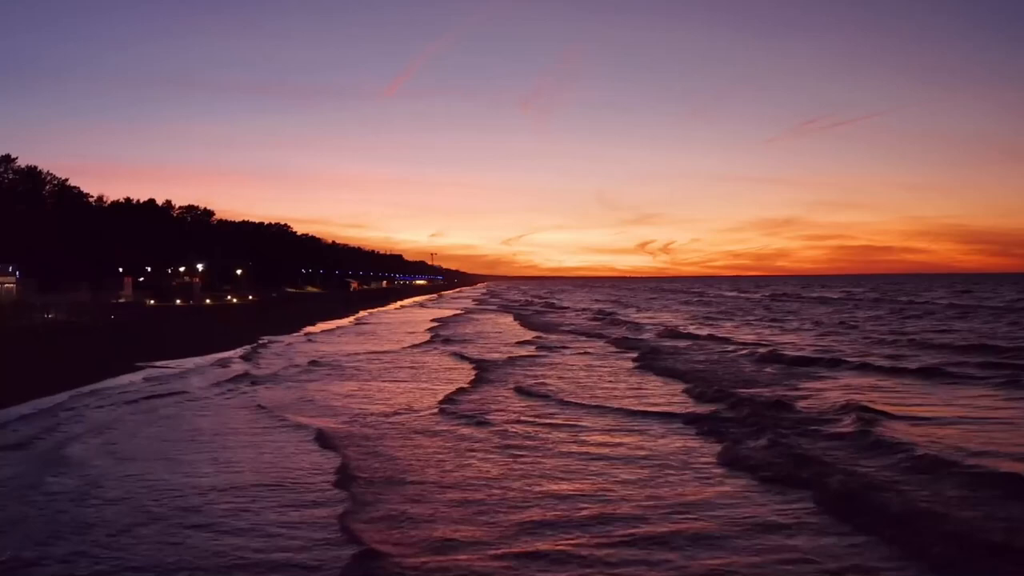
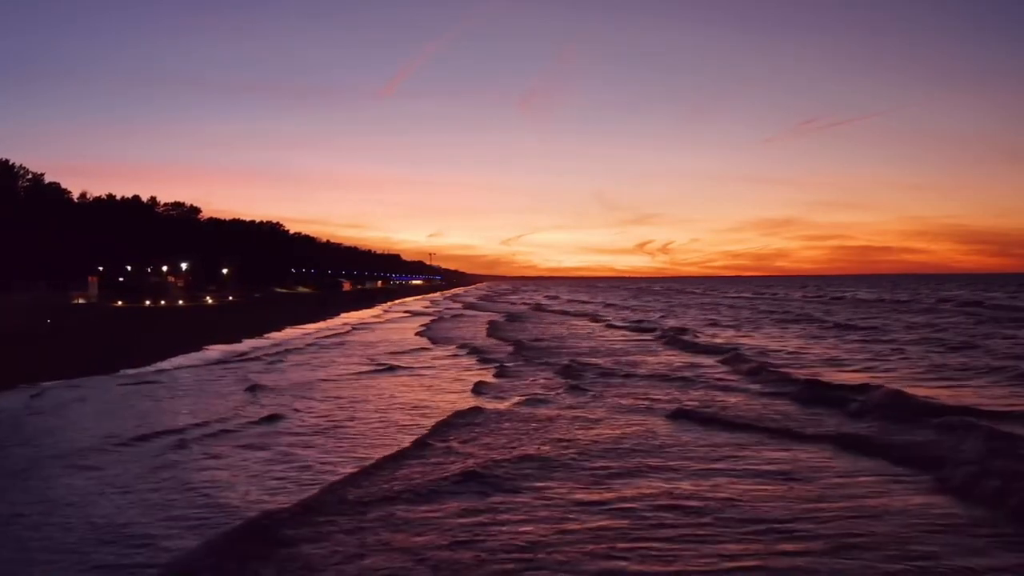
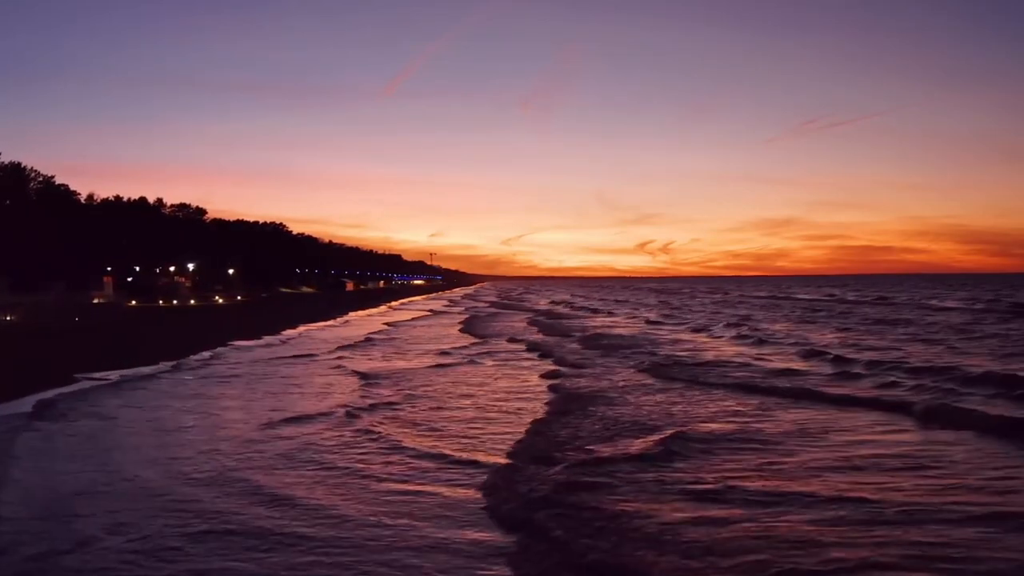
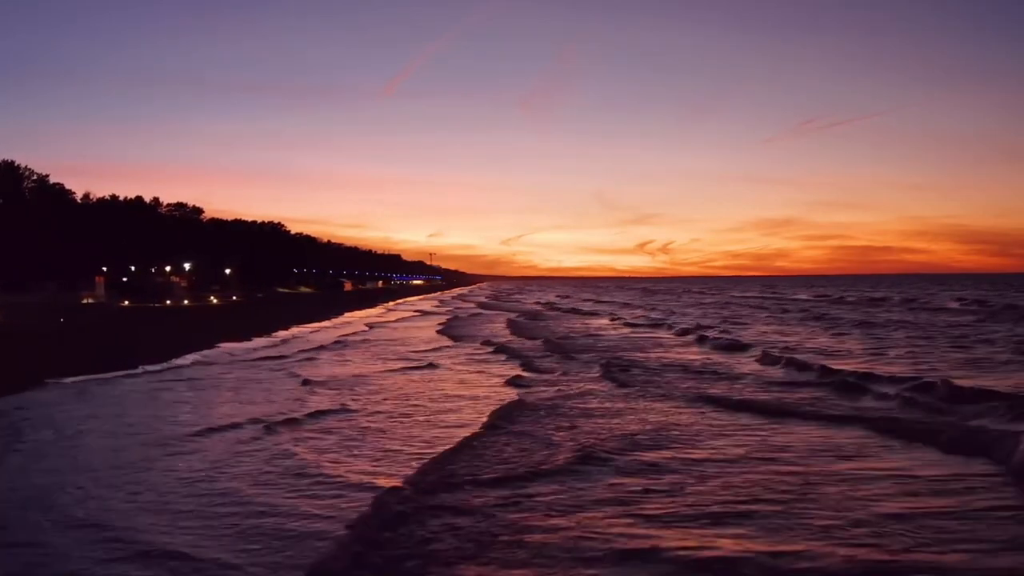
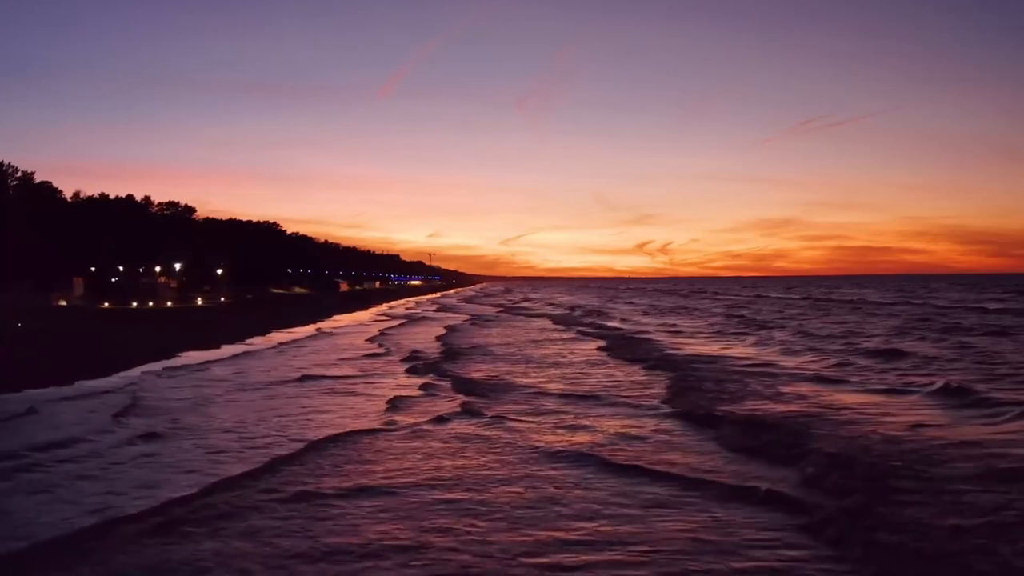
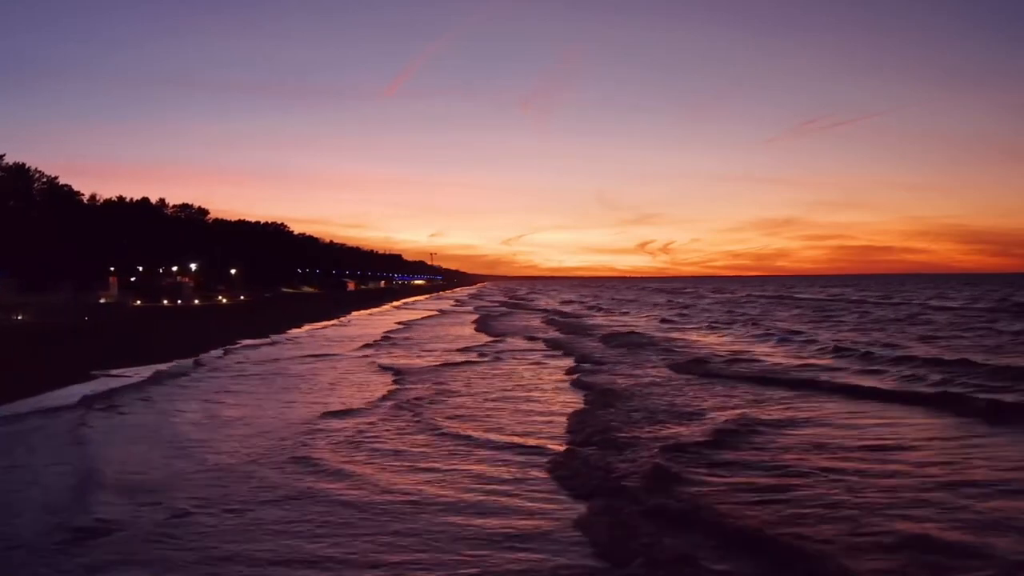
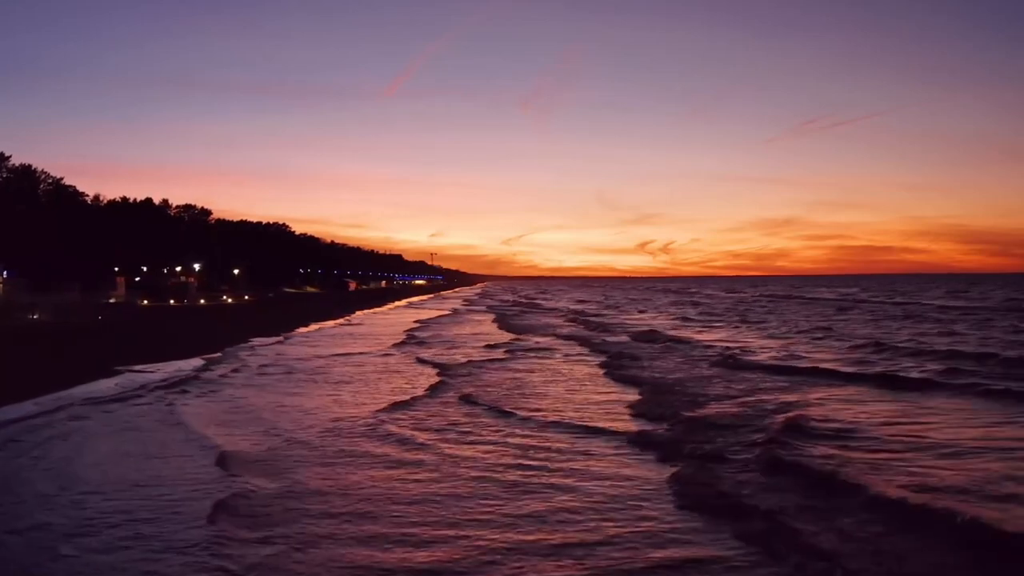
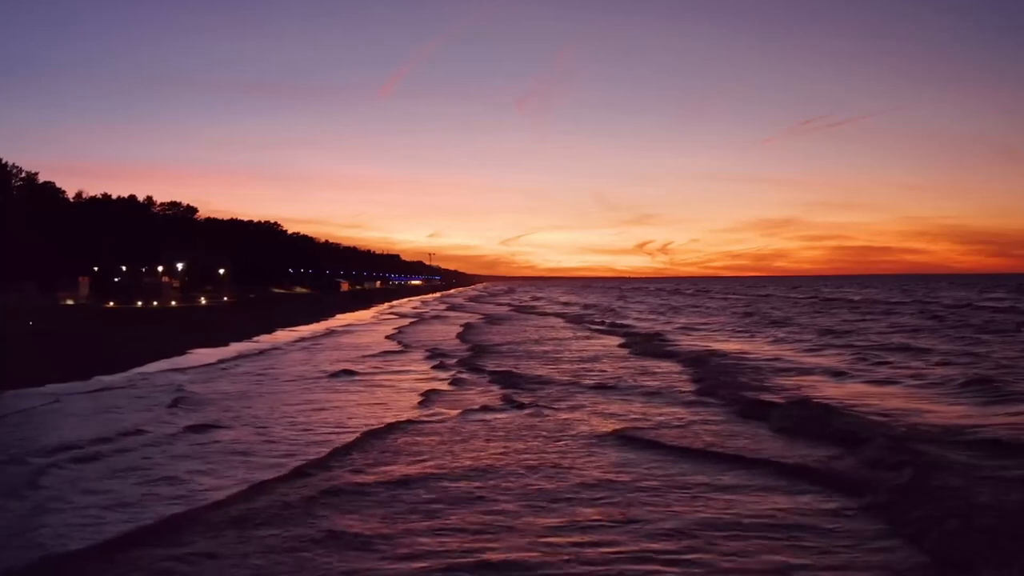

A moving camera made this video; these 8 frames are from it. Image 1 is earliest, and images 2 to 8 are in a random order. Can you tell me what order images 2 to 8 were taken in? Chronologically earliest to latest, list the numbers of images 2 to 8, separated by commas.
7, 6, 3, 4, 2, 8, 5
